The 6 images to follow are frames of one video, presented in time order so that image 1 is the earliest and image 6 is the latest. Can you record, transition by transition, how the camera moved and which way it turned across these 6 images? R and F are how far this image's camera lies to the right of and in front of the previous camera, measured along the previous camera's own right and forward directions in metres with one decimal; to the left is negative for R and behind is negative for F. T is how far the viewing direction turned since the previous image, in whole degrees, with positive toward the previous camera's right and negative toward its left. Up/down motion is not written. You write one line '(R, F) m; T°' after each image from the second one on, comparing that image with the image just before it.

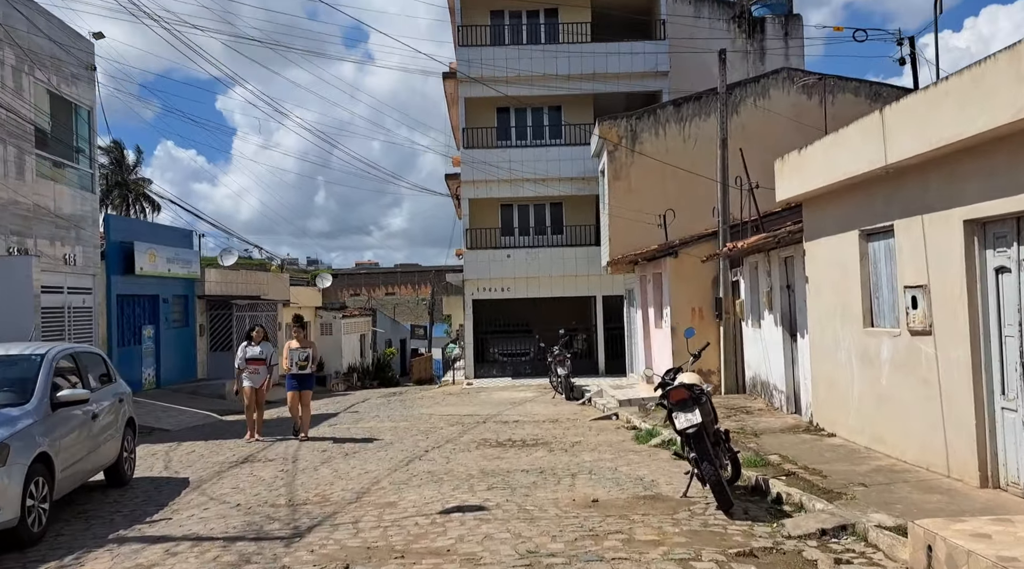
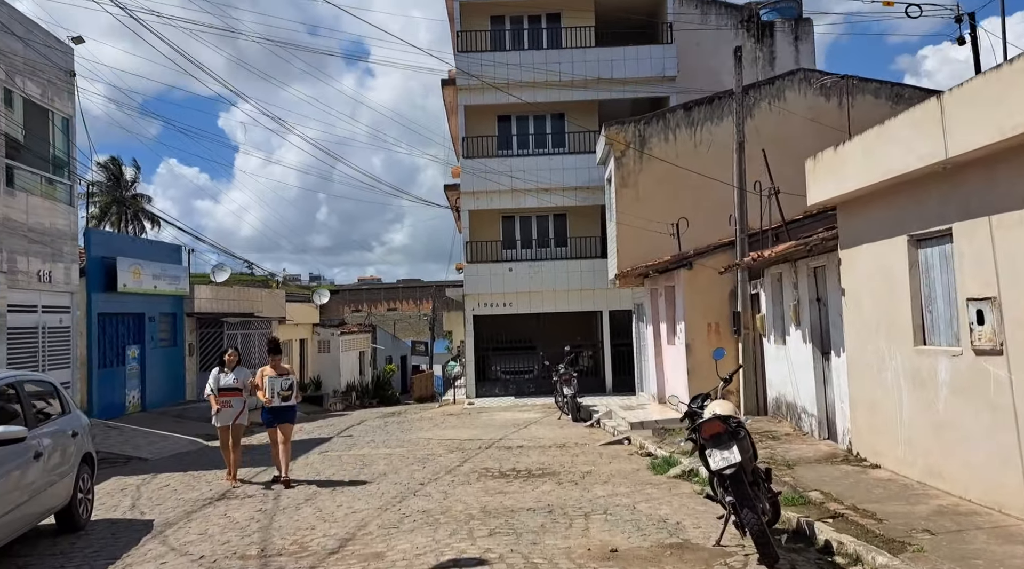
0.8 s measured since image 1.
(0.0, +1.0) m; 0°
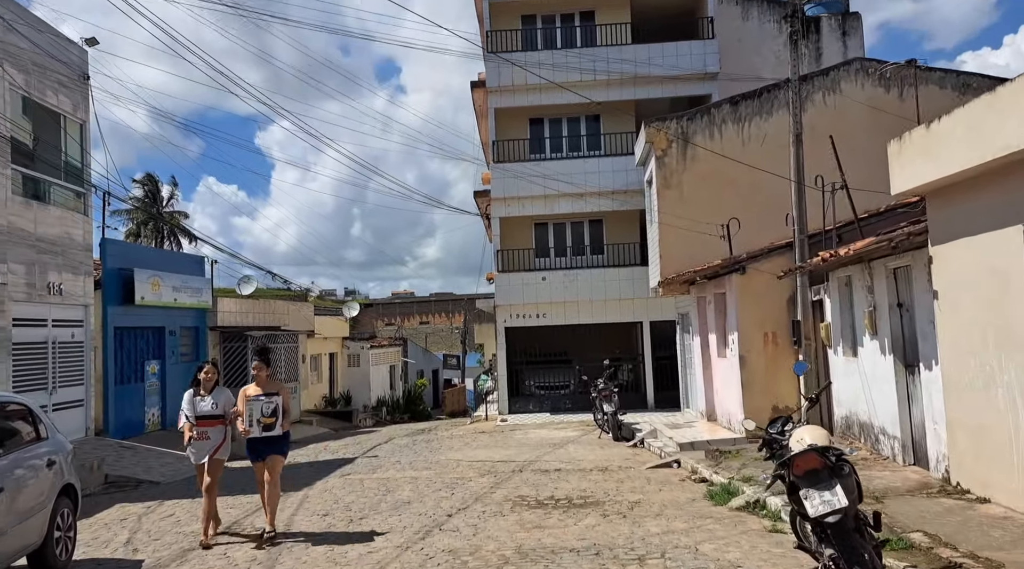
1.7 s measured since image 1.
(0.0, +1.1) m; -2°
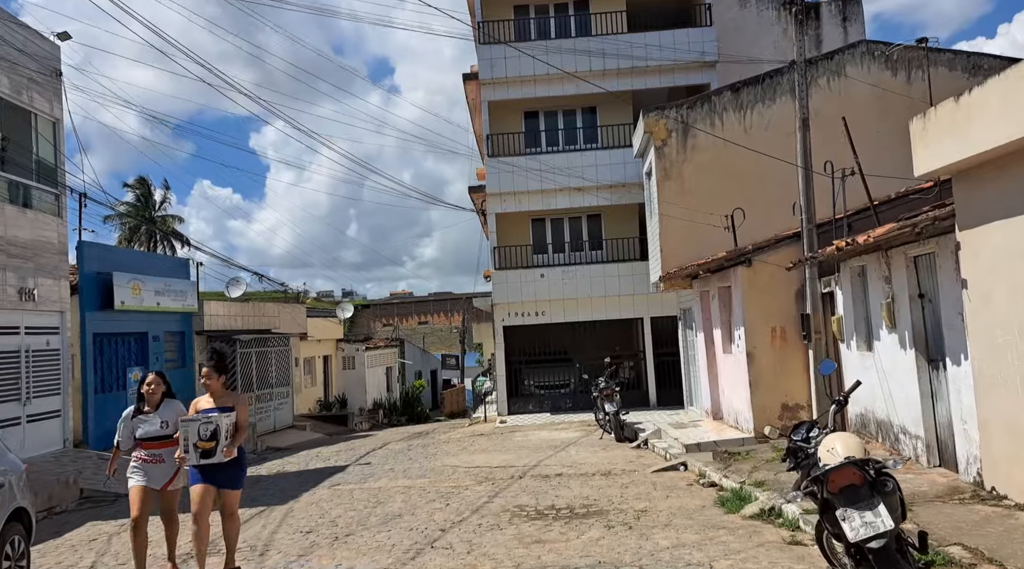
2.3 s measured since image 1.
(0.0, +0.6) m; 0°
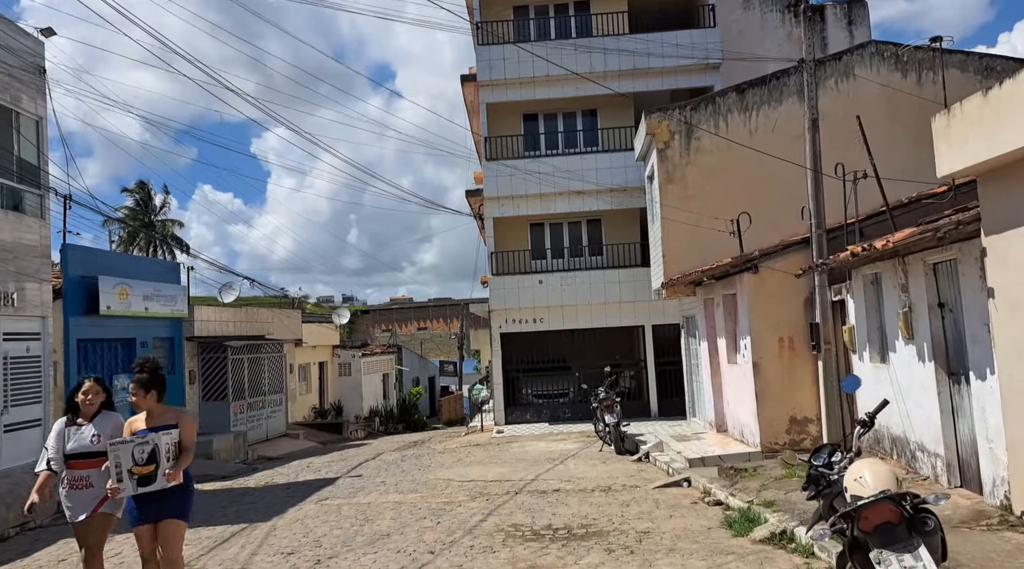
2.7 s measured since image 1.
(0.0, +0.5) m; 0°
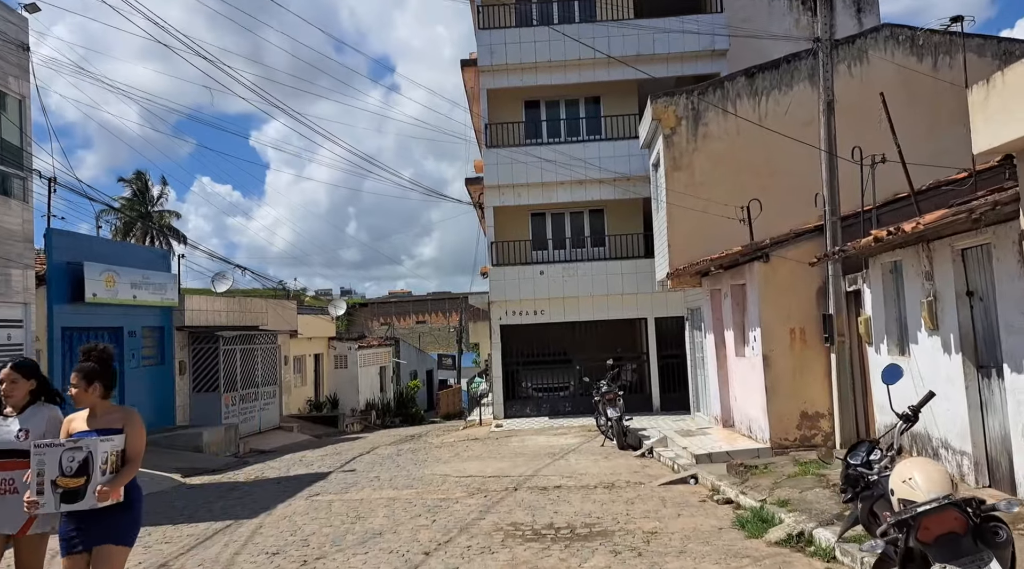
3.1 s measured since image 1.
(0.0, +0.5) m; 0°
